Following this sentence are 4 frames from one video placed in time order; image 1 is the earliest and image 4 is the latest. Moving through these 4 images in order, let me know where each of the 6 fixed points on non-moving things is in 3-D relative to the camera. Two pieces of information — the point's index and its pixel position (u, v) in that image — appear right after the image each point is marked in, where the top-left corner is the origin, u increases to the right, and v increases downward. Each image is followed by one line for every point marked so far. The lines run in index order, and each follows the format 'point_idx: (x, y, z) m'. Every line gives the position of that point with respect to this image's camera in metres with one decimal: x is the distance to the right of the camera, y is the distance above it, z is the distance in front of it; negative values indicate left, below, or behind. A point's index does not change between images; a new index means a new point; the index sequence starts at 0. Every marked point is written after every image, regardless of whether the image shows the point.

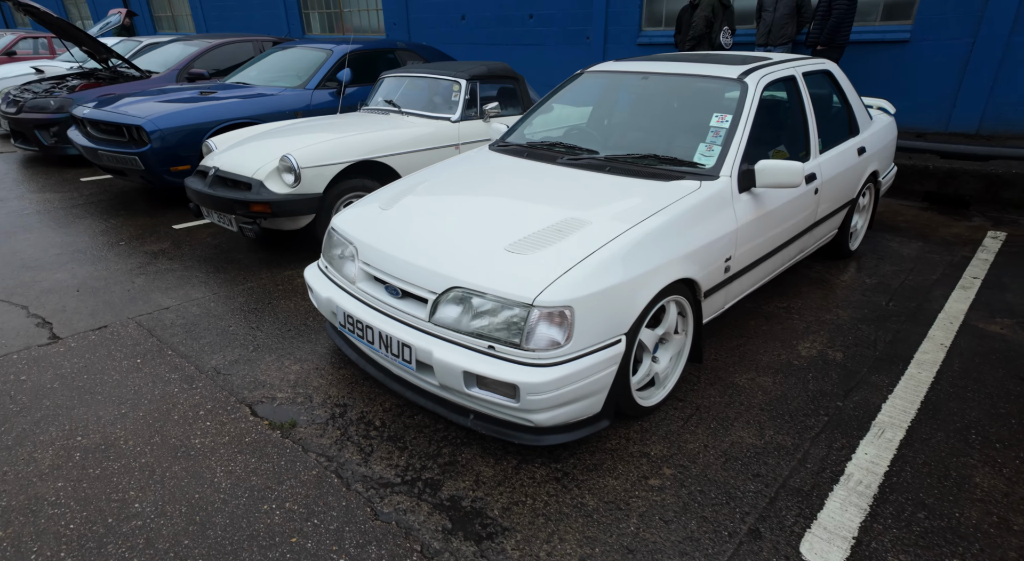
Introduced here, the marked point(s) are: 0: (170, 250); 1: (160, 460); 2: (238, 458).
0: (-2.8, +0.3, +4.8) m
1: (-1.5, -0.7, +2.4) m
2: (-1.2, -0.7, +2.4) m
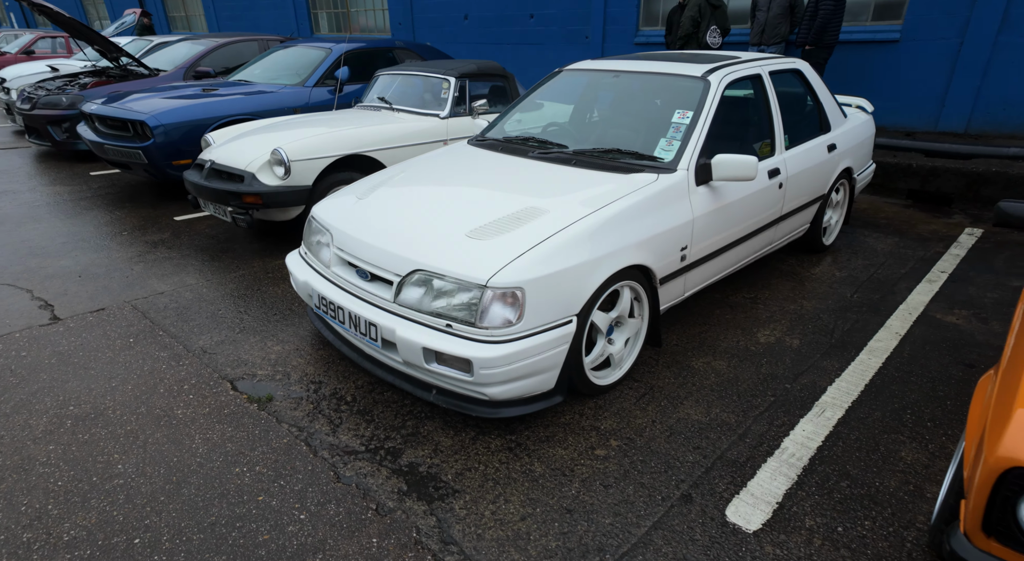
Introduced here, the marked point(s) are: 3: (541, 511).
0: (-3.0, +0.4, +5.0) m
1: (-1.7, -0.7, +2.6) m
2: (-1.3, -0.7, +2.6) m
3: (+0.1, -0.9, +2.2) m
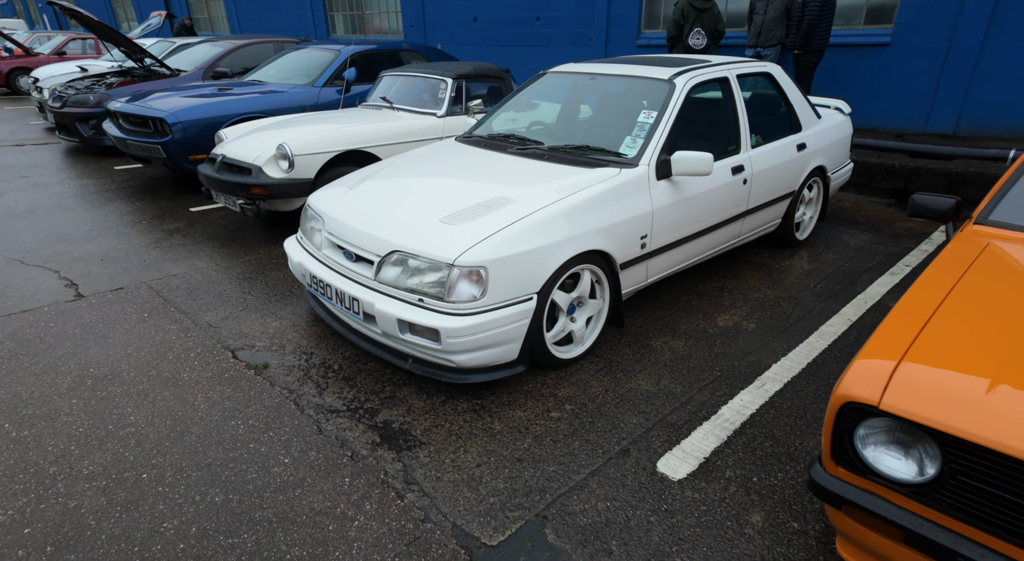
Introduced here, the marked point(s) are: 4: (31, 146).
0: (-3.1, +0.5, +5.4) m
1: (-1.8, -0.5, +2.9) m
2: (-1.5, -0.5, +2.9) m
3: (-0.1, -0.8, +2.5) m
4: (-8.1, +2.3, +9.7) m
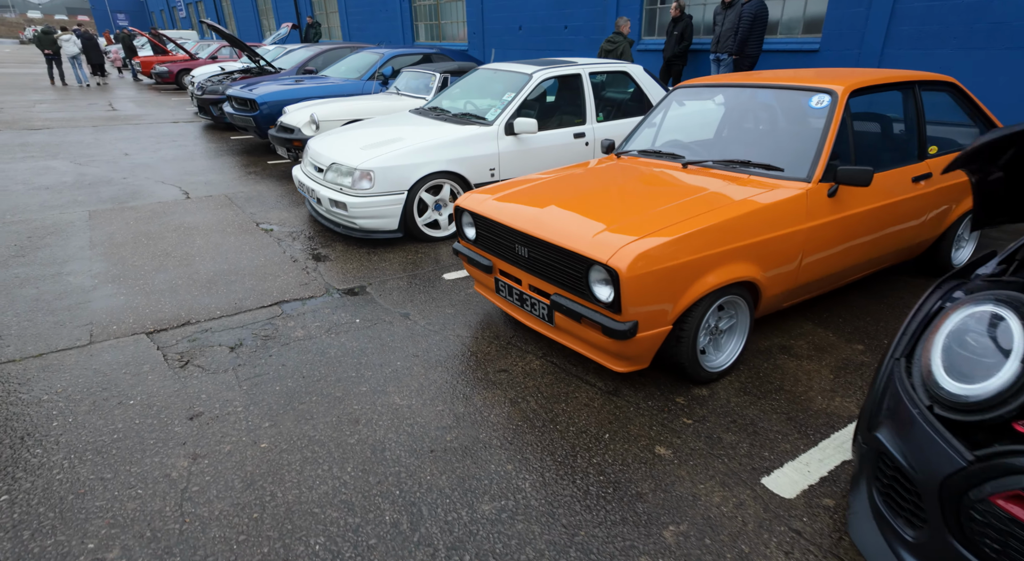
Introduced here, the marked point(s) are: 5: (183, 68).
0: (-3.6, +1.5, +8.1) m
1: (-2.9, +0.5, +5.5) m
2: (-2.5, +0.4, +5.4) m
3: (-1.2, +0.1, +4.7) m
4: (-7.7, +3.6, +13.2) m
5: (-11.4, +7.3, +19.5) m
